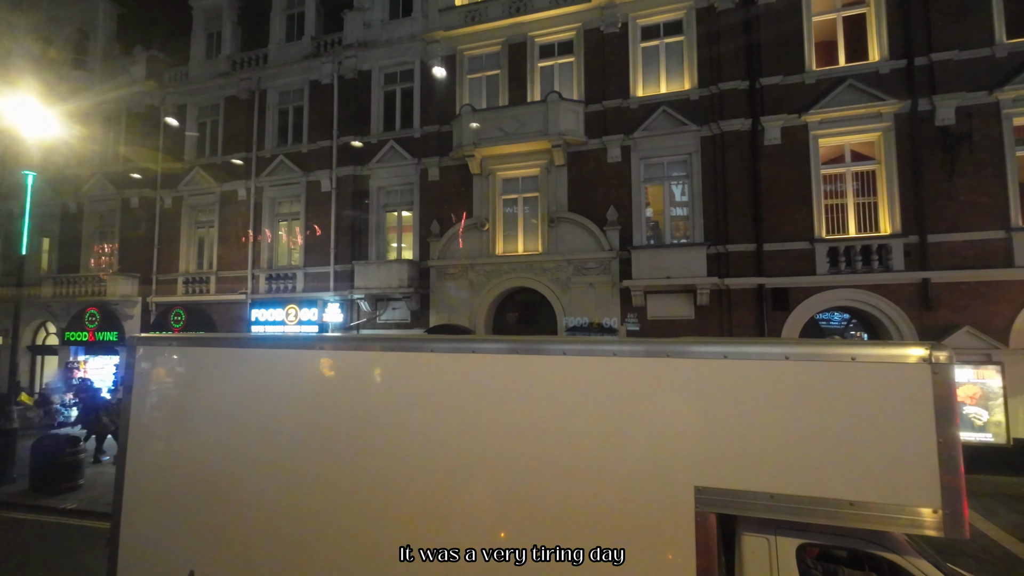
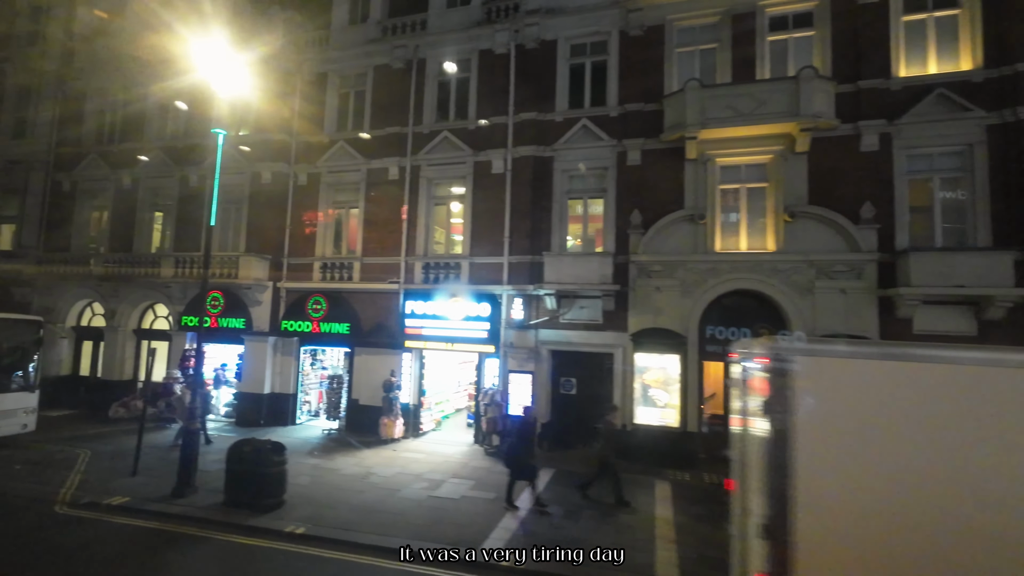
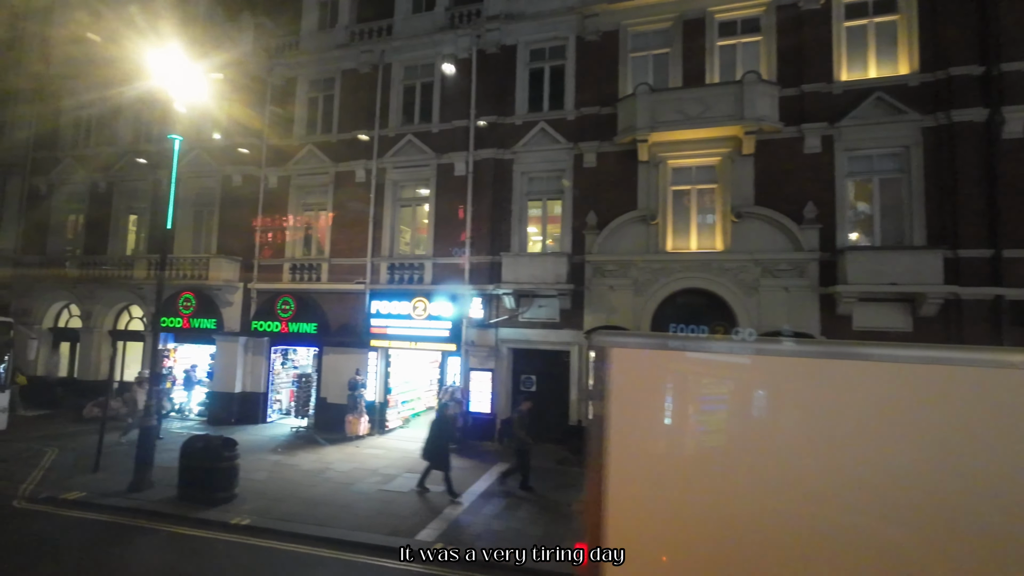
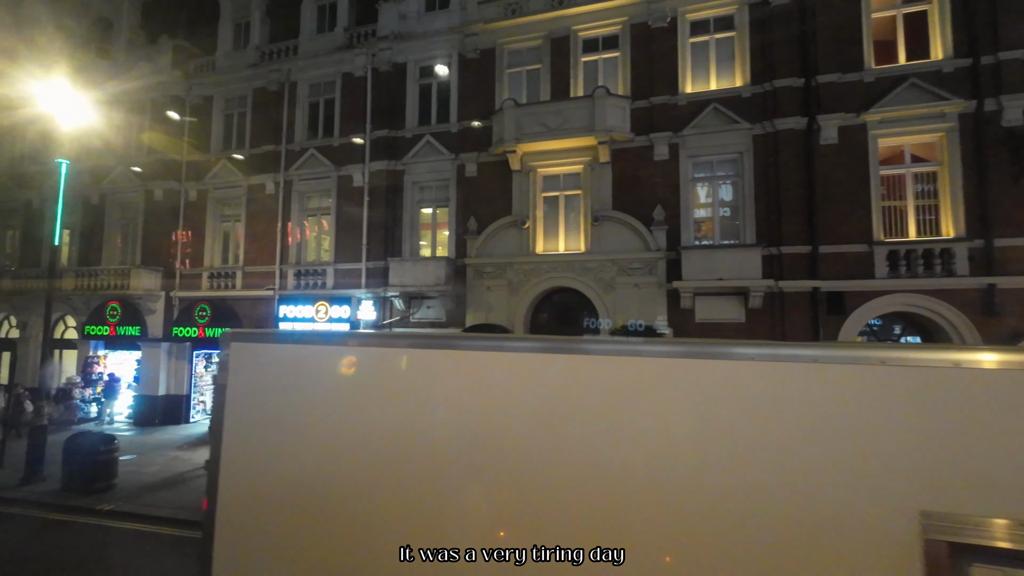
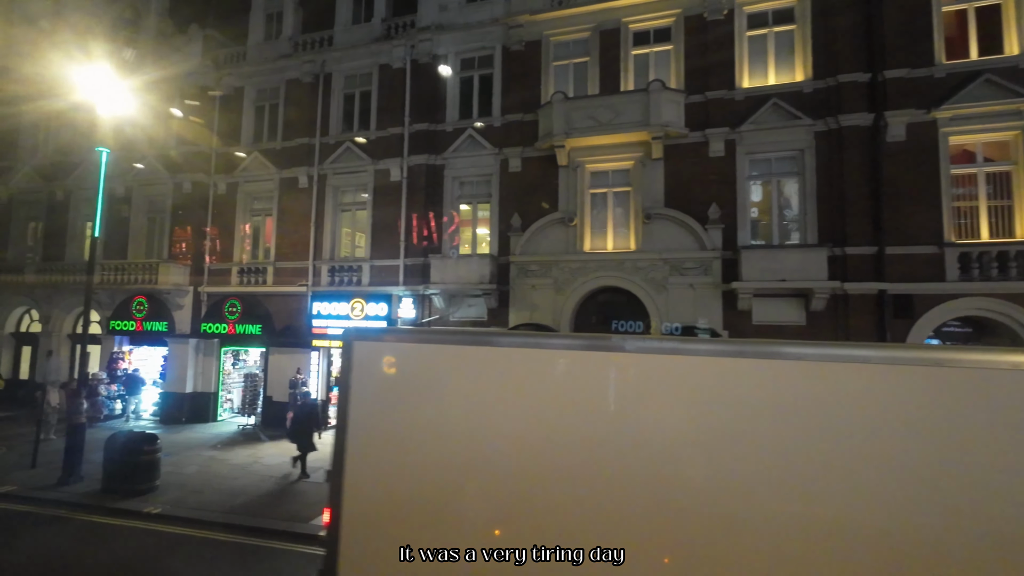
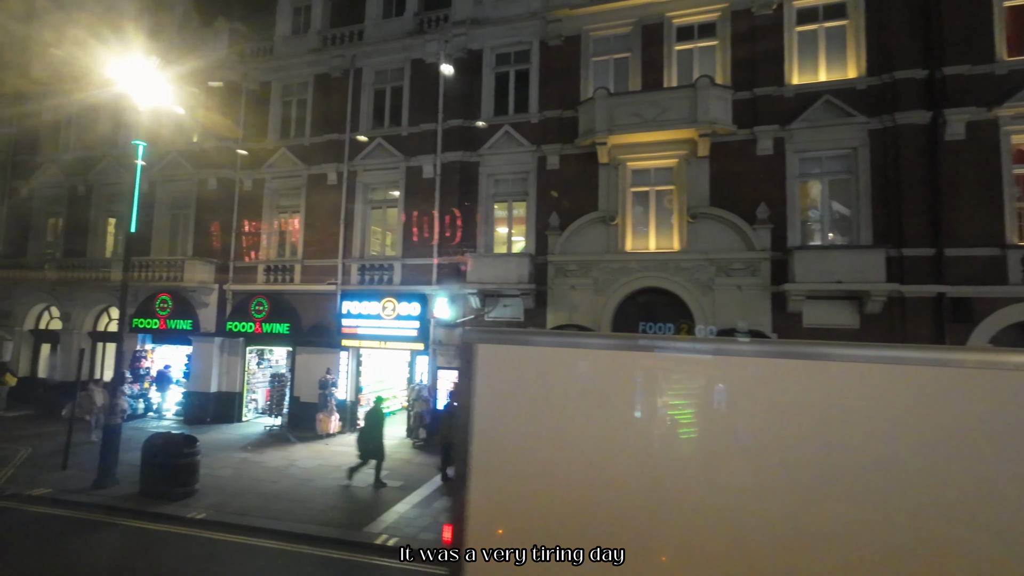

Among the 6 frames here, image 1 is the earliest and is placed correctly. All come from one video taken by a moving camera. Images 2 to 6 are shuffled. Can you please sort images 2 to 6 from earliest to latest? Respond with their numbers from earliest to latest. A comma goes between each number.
4, 5, 6, 3, 2
